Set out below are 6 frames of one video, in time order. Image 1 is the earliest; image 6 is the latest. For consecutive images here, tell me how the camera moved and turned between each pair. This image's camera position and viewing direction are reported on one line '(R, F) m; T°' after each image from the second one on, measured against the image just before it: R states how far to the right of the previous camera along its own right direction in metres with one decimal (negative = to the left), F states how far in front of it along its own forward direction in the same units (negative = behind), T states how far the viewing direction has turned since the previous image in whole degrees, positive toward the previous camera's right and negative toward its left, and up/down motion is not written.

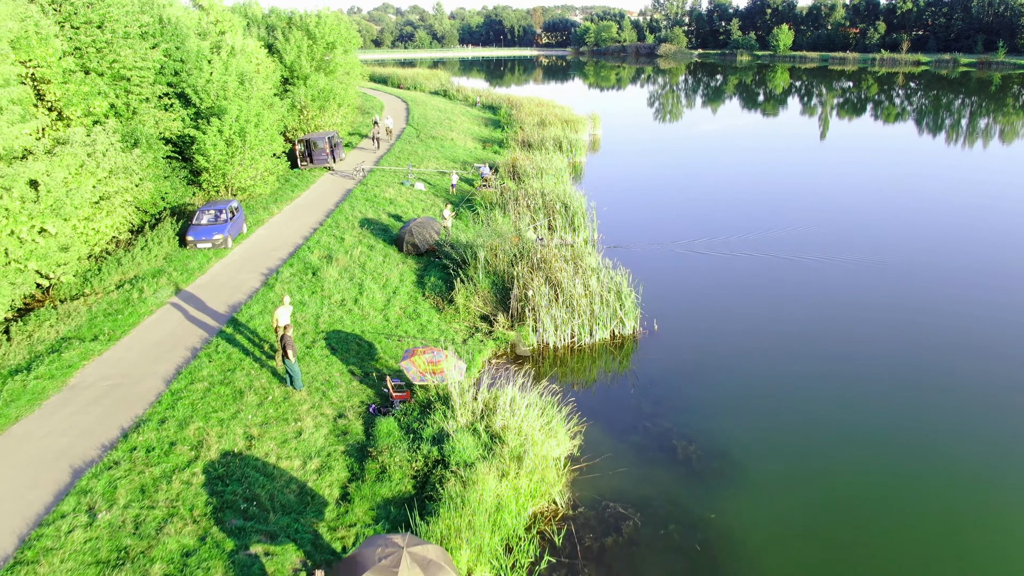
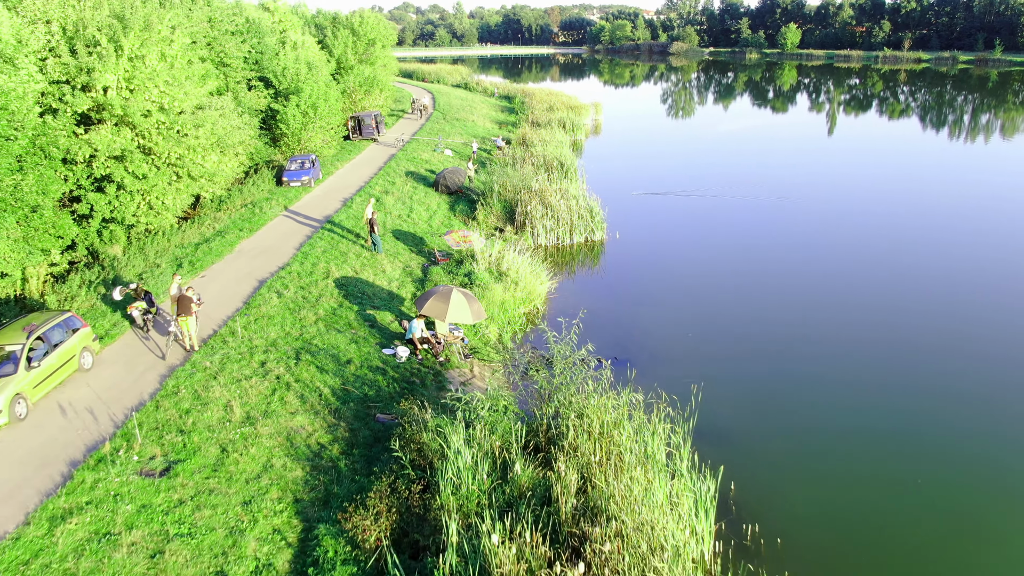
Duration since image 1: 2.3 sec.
(+0.4, -7.5) m; -1°
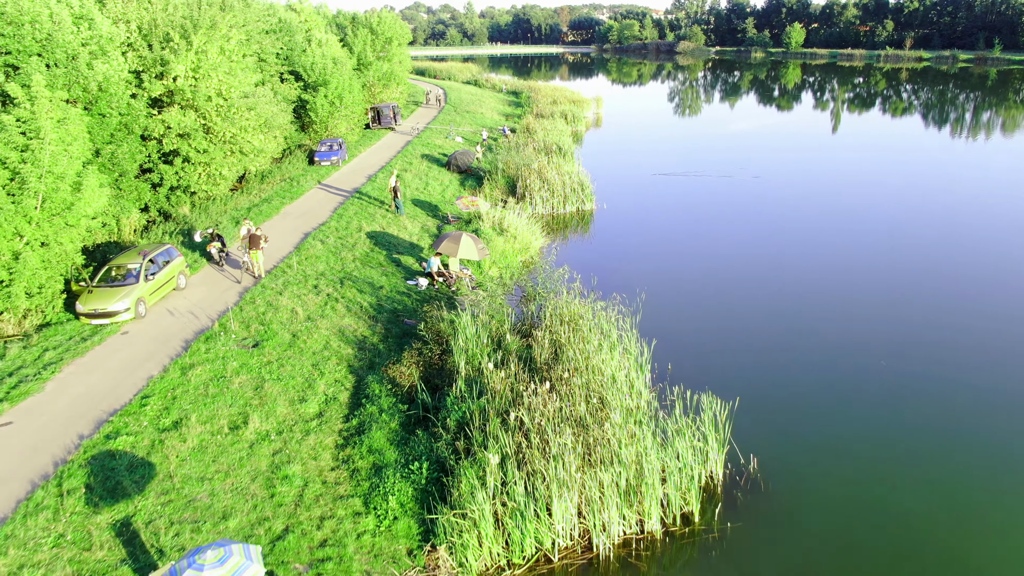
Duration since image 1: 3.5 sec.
(+0.3, -3.9) m; -1°
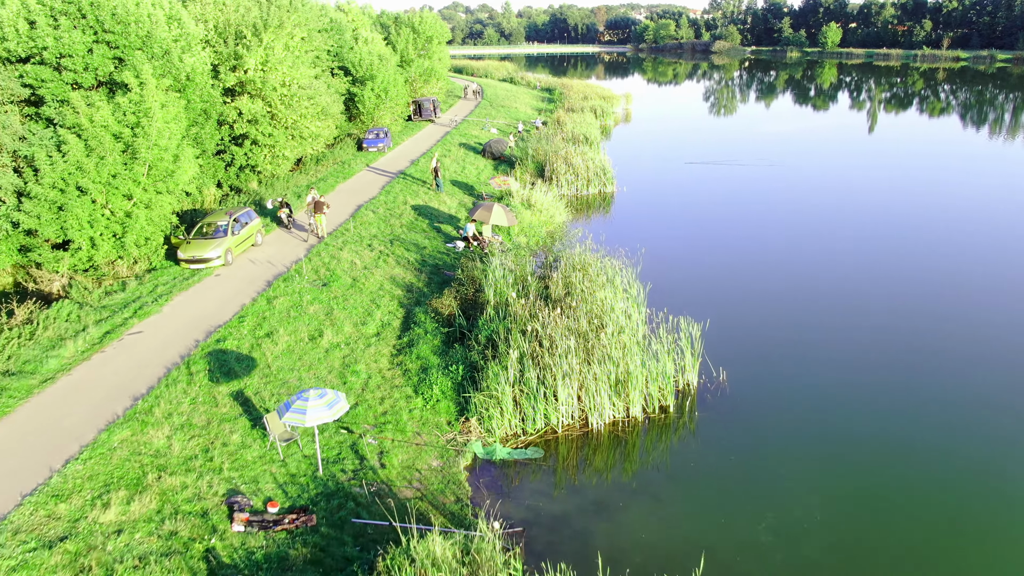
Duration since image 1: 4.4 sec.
(+0.3, -3.0) m; -2°
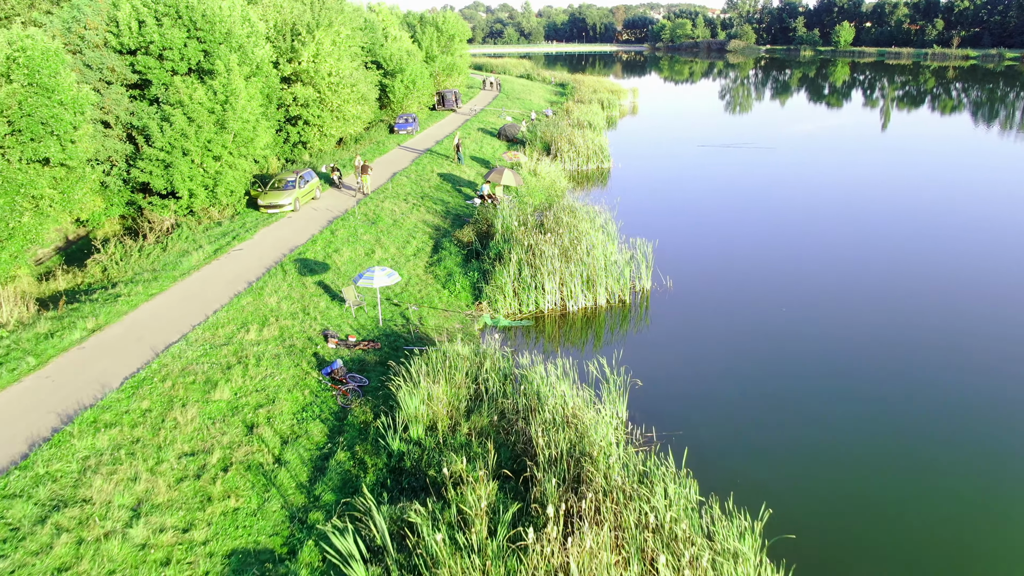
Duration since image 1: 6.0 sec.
(+0.4, -5.2) m; -1°
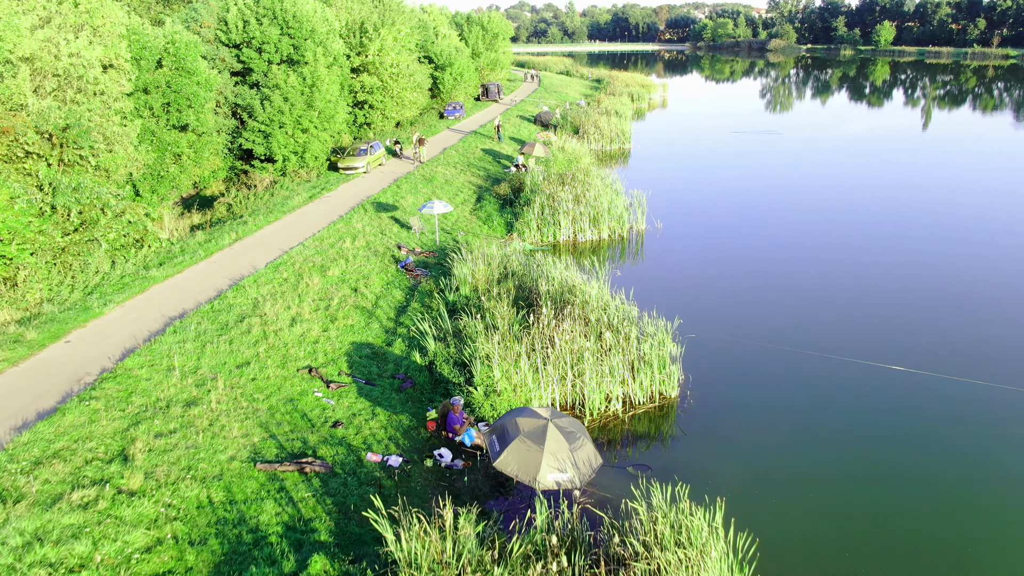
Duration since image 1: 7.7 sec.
(+0.5, -5.7) m; -3°
